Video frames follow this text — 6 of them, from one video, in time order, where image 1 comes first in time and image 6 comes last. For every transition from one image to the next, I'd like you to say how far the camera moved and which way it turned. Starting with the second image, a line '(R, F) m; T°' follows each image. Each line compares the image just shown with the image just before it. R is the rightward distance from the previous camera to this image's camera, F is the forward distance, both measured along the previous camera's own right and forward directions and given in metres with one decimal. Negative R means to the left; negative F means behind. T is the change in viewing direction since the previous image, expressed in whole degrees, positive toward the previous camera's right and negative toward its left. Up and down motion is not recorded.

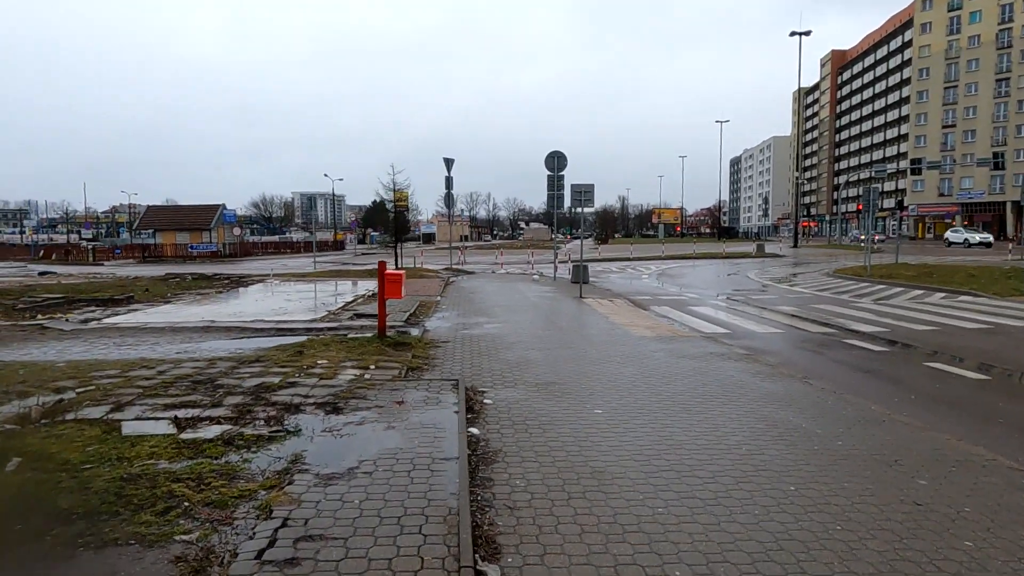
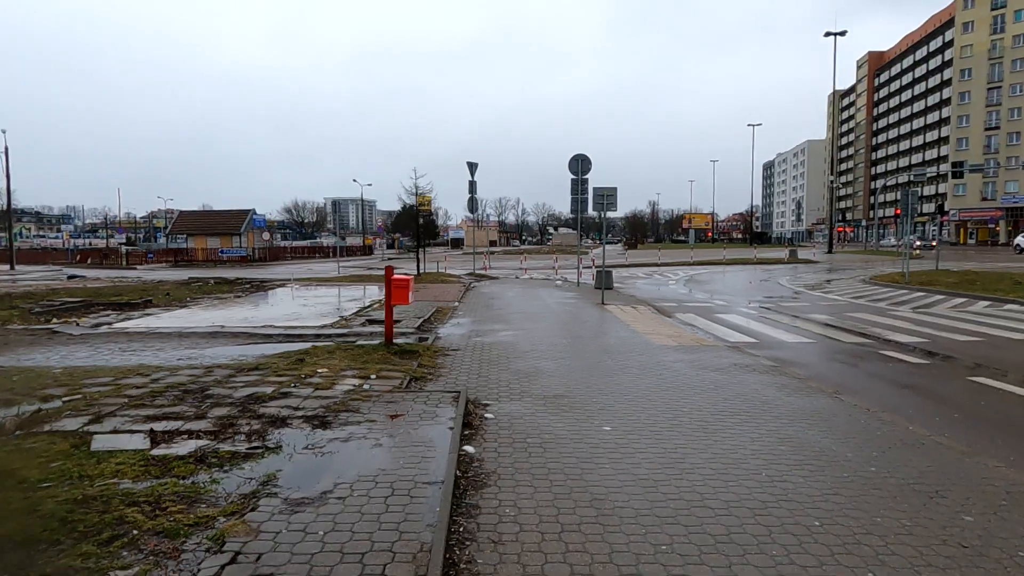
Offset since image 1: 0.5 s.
(+0.2, +0.4) m; -3°
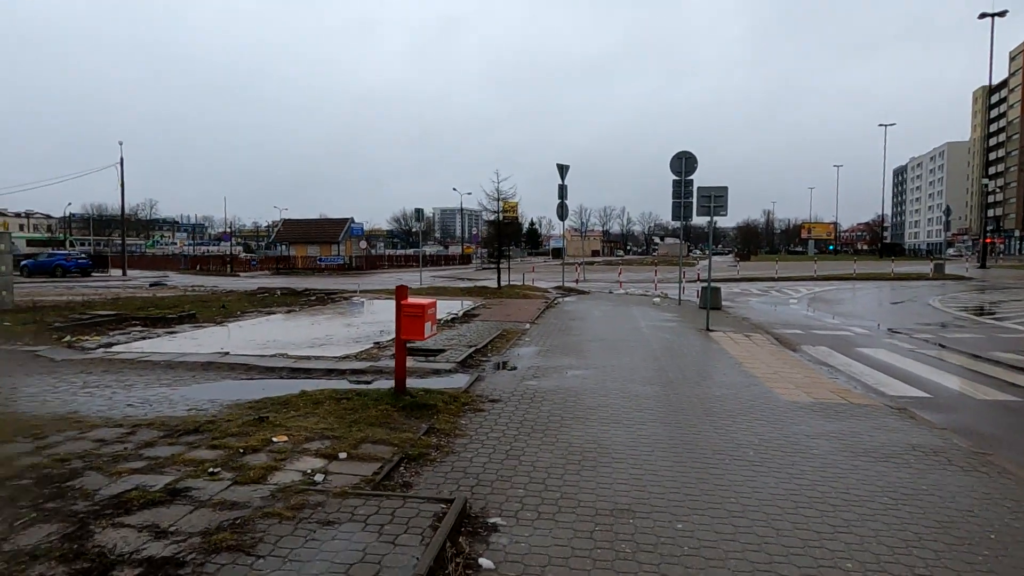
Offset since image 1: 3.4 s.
(+0.4, +2.7) m; -9°
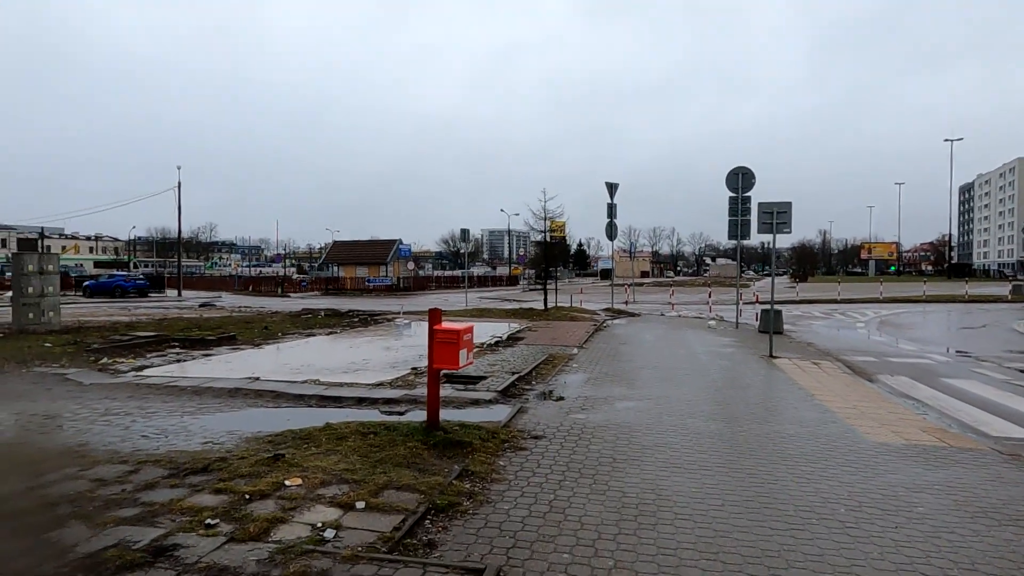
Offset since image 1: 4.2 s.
(0.0, +0.7) m; -4°
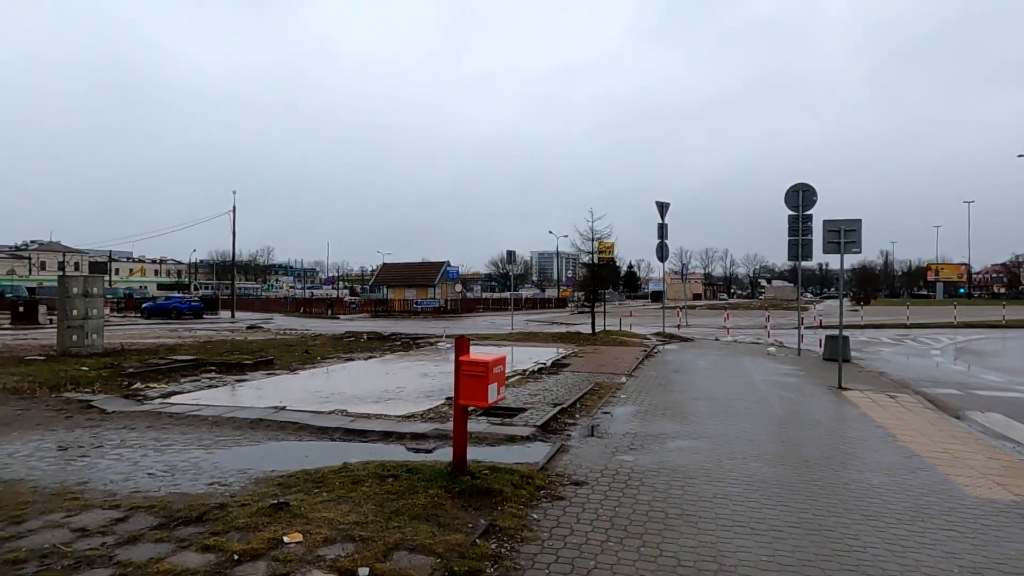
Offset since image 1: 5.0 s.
(+0.1, +0.7) m; -4°
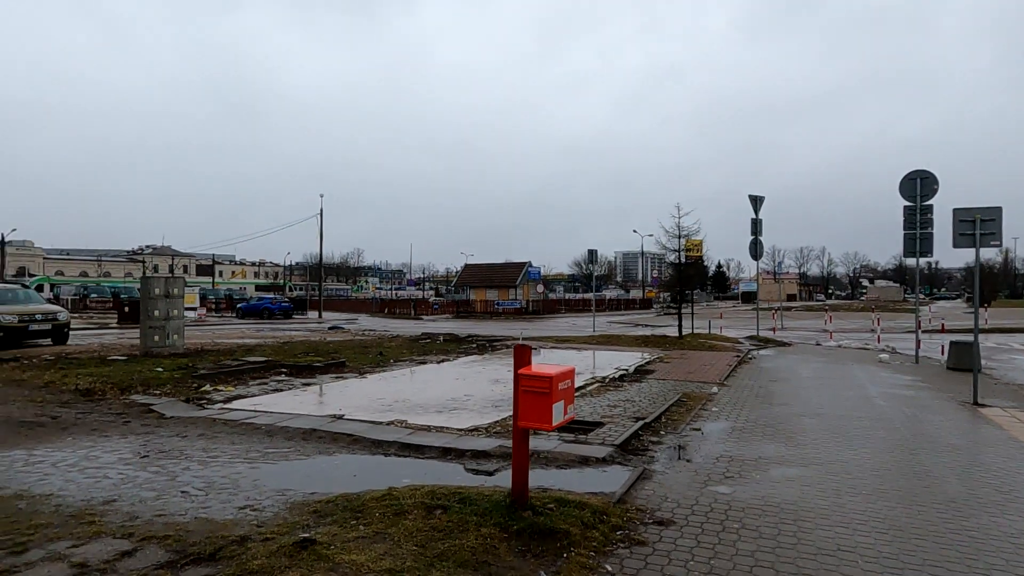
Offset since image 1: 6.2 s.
(+0.1, +0.9) m; -7°
